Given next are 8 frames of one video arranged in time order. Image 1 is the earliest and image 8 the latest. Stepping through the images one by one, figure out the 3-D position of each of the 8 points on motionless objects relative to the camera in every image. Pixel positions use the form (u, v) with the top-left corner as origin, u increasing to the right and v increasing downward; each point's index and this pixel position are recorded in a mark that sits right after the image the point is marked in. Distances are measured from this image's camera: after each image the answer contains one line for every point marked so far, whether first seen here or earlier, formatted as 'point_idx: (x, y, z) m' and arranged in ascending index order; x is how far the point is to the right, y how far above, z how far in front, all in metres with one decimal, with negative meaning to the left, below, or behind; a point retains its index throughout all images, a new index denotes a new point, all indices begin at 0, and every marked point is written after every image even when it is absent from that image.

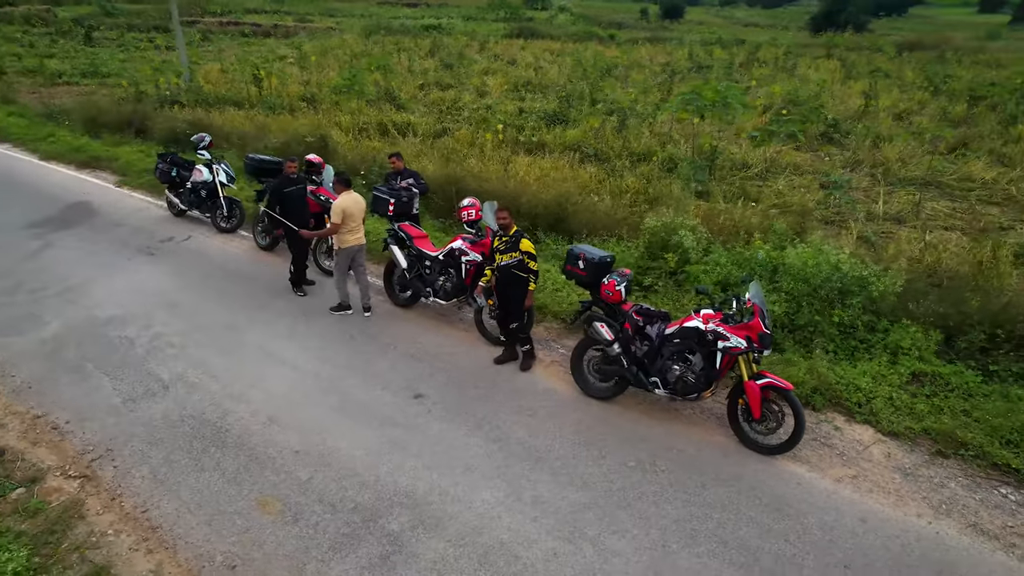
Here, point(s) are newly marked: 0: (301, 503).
0: (-1.5, -1.5, +4.6) m
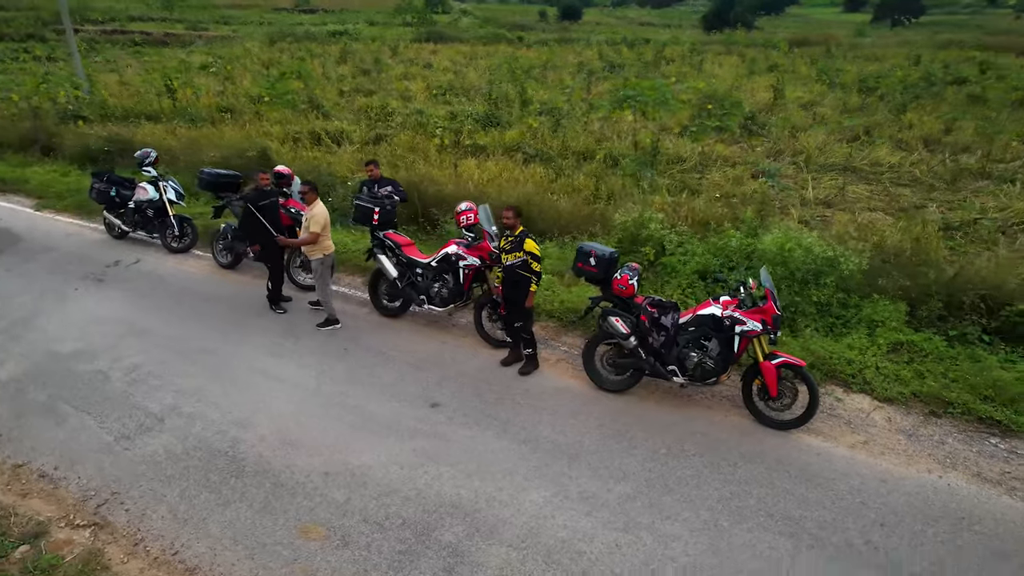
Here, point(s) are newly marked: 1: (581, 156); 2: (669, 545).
0: (-1.1, -1.6, +4.4) m
1: (+1.5, +3.0, +14.5) m
2: (+1.0, -1.7, +4.2) m
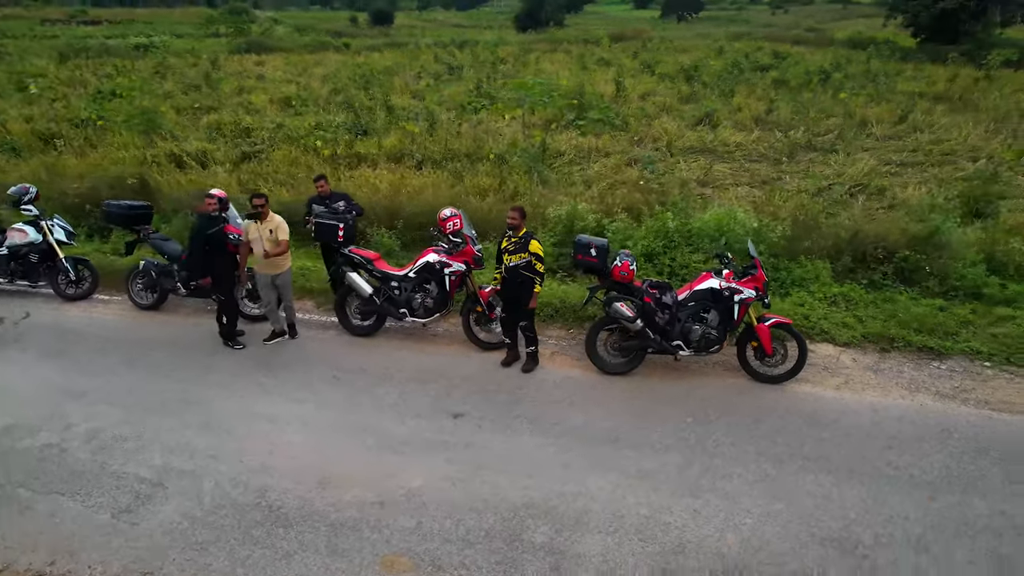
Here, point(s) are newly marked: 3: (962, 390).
0: (-0.5, -1.7, +4.3) m
1: (-1.0, +2.9, +14.6) m
2: (+1.6, -1.5, +4.6) m
3: (+4.0, -0.9, +5.8) m
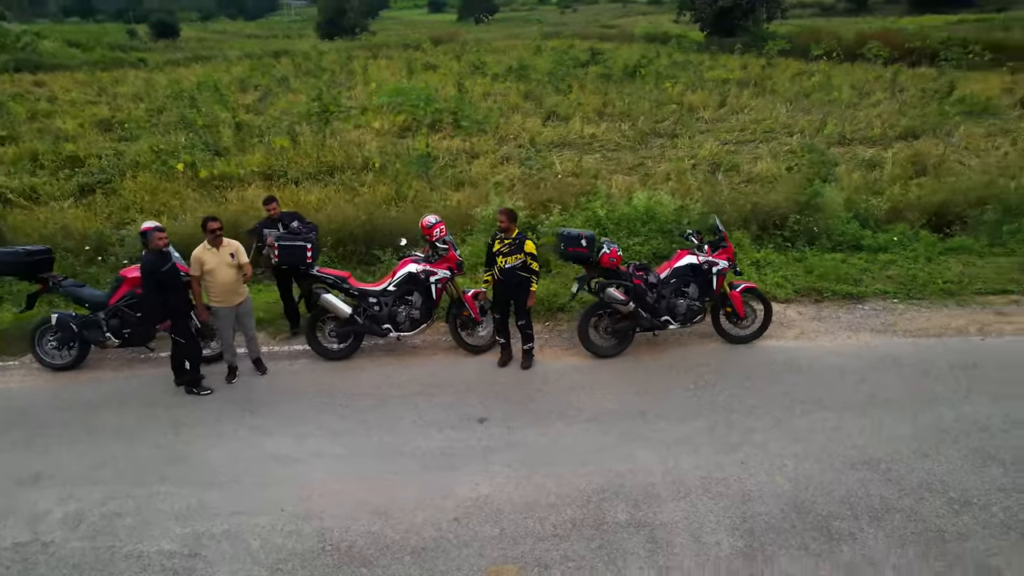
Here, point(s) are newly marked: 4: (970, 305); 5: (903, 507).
0: (+0.1, -1.7, +4.3) m
1: (-3.6, +2.6, +14.1) m
2: (+2.0, -1.2, +5.1) m
3: (+3.9, -0.4, +6.9) m
4: (+5.1, -0.2, +7.2) m
5: (+2.7, -1.5, +4.5) m
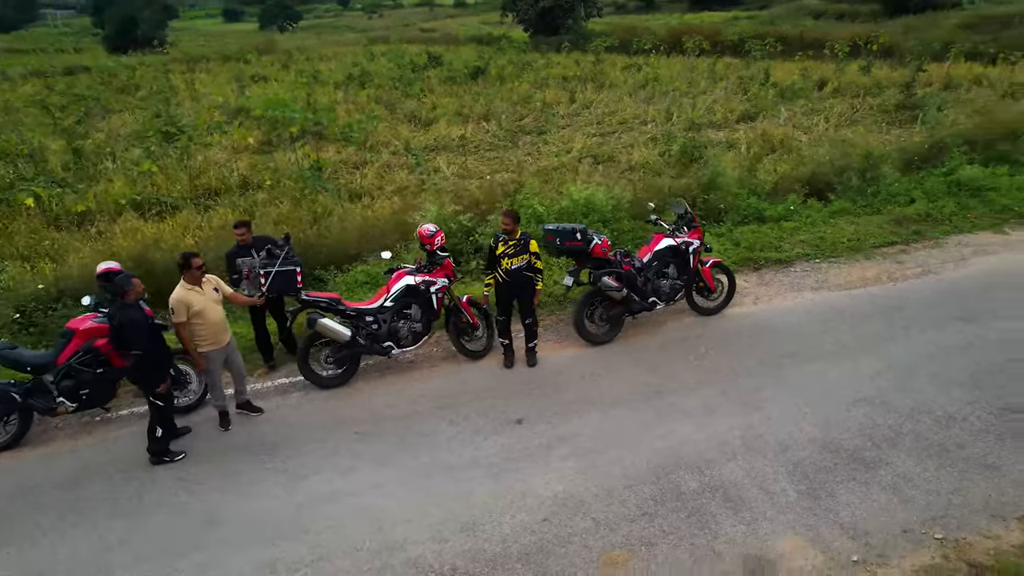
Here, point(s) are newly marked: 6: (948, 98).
0: (+0.8, -1.6, +4.4) m
1: (-5.7, +2.0, +13.0) m
2: (+2.4, -1.0, +5.7) m
3: (+3.7, +0.1, +7.9) m
4: (+4.7, +0.4, +8.4) m
5: (+3.2, -1.2, +5.3) m
6: (+13.0, +5.8, +19.8) m
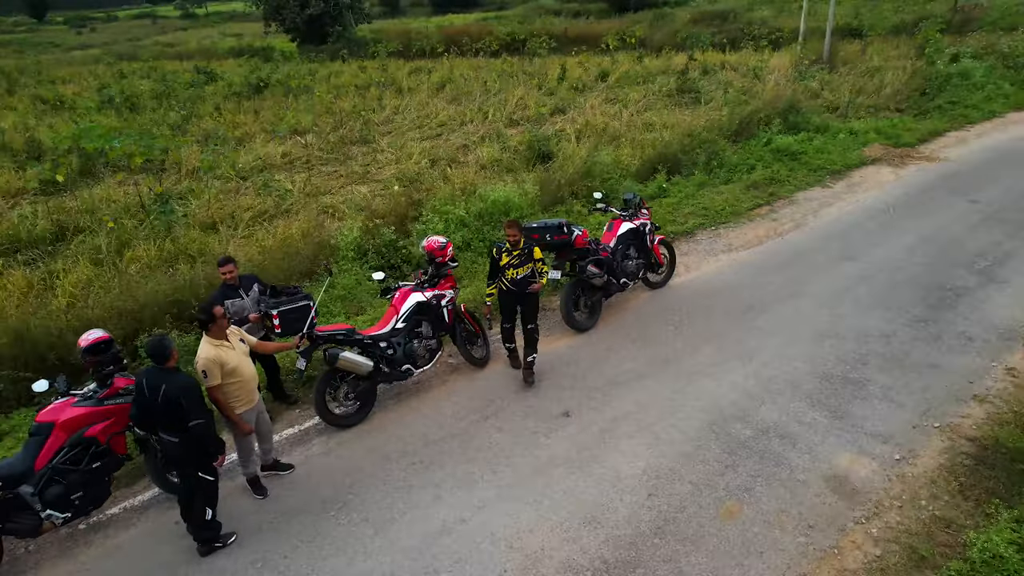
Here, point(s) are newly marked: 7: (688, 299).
0: (+1.6, -1.5, +4.8) m
1: (-7.8, +0.8, +10.8) m
2: (+2.5, -0.6, +6.6) m
3: (+2.9, +0.6, +9.0) m
4: (+3.6, +1.0, +9.8) m
5: (+3.5, -0.6, +6.5) m
6: (+6.9, +7.3, +23.2) m
7: (+2.0, -0.1, +7.6) m
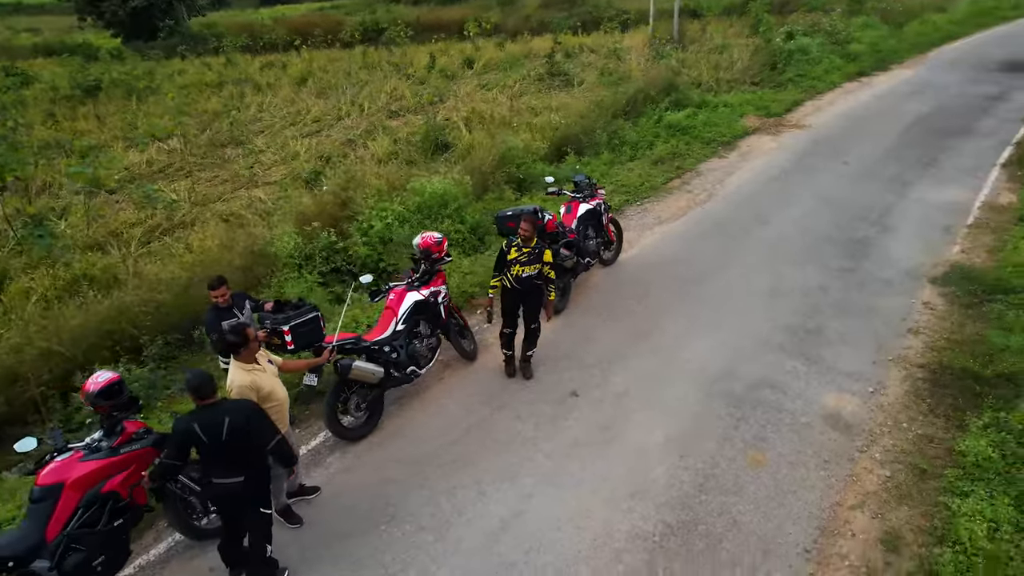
0: (+1.9, -1.2, +5.2) m
1: (-8.8, +0.1, +9.1) m
2: (+2.3, -0.2, +7.1) m
3: (+2.0, +1.0, +9.5) m
4: (+2.5, +1.5, +10.5) m
5: (+3.3, -0.2, +7.2) m
6: (+2.3, +8.2, +24.0) m
7: (+1.6, +0.2, +8.0) m
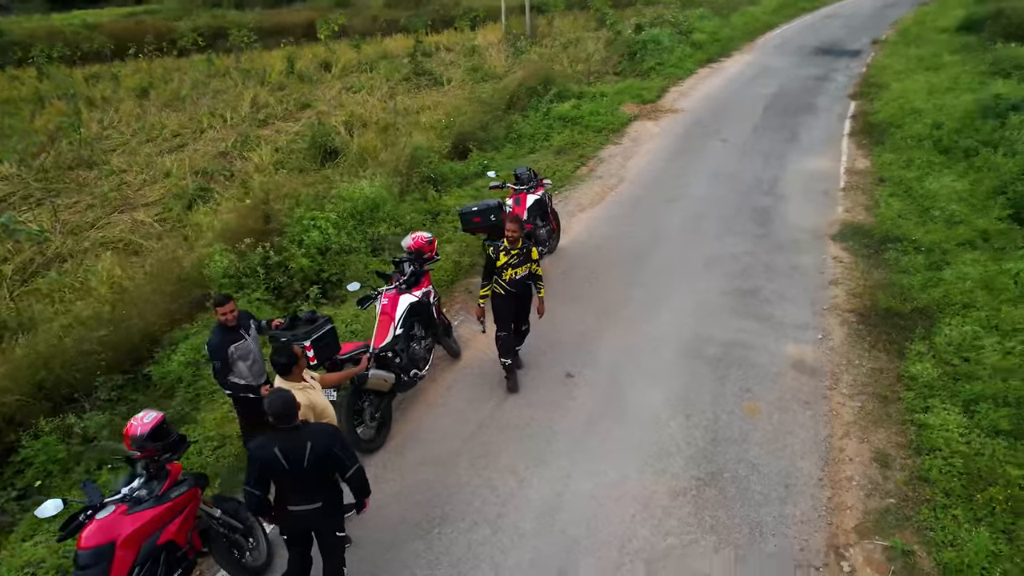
0: (+1.9, -0.9, +5.7) m
1: (-9.3, -0.8, +7.3) m
2: (+1.9, +0.1, +7.6) m
3: (+1.0, +1.2, +9.9) m
4: (+1.2, +1.8, +11.0) m
5: (+2.8, +0.3, +7.9) m
6: (-2.6, +8.2, +24.1) m
7: (+1.0, +0.4, +8.4) m
